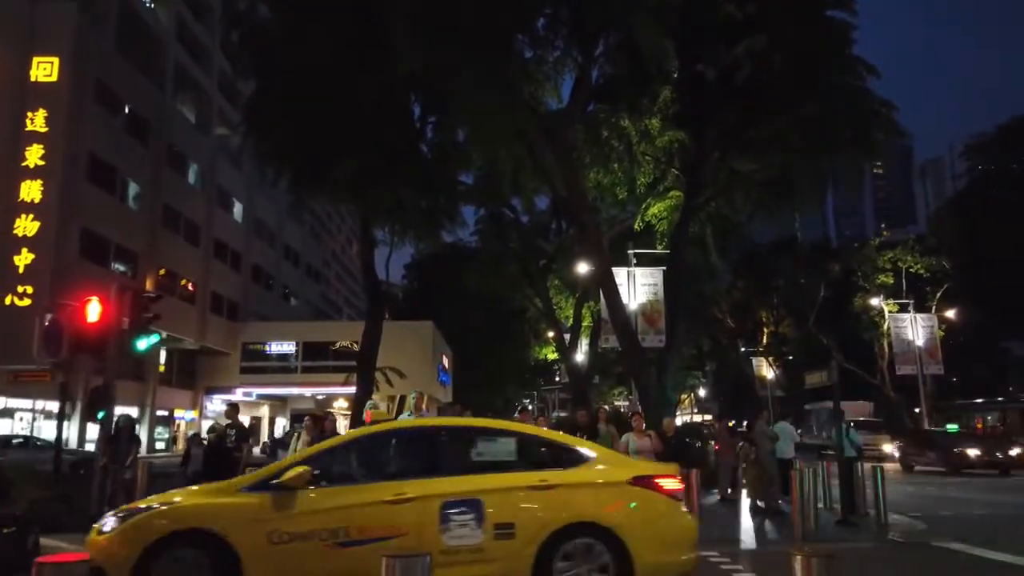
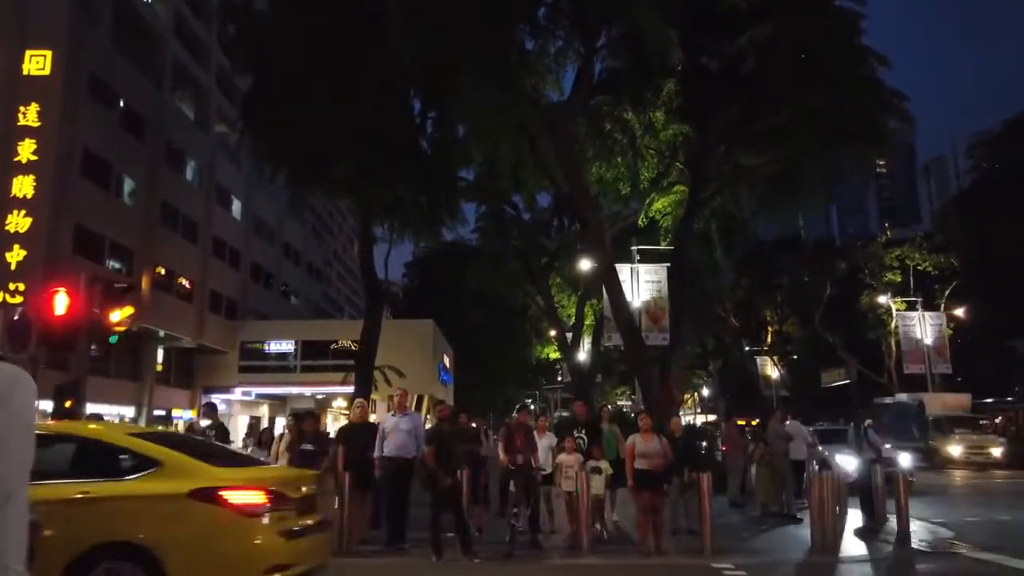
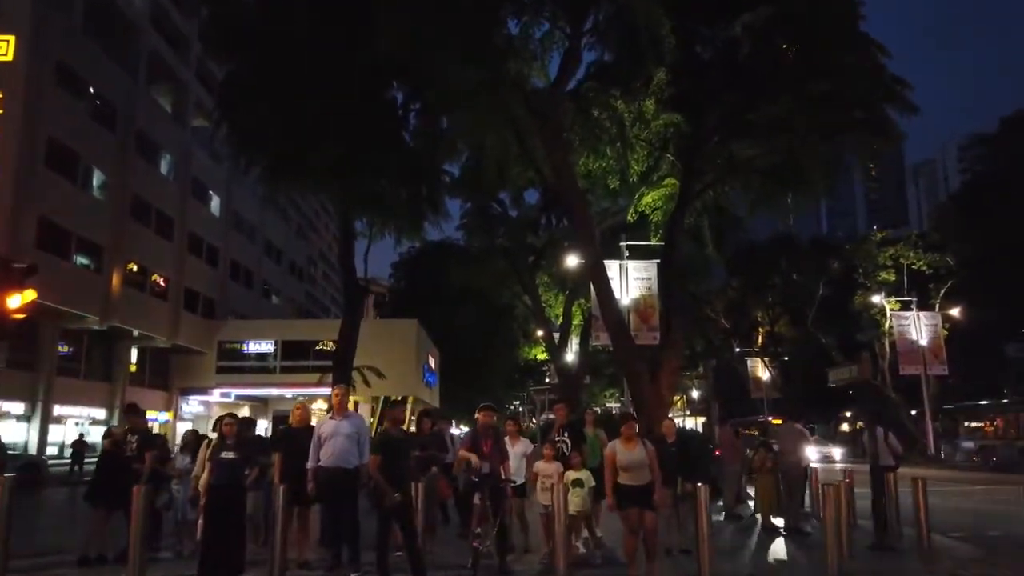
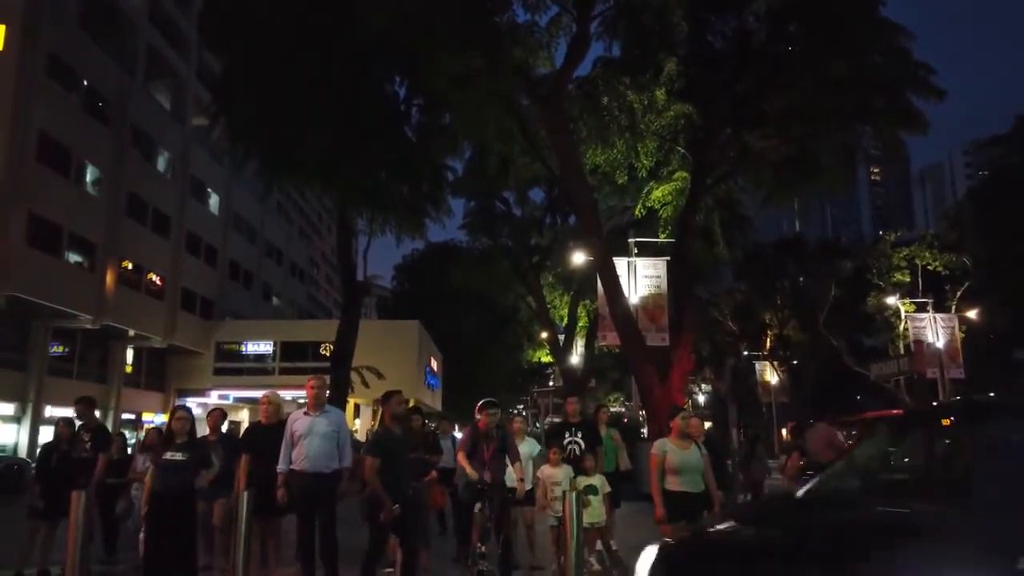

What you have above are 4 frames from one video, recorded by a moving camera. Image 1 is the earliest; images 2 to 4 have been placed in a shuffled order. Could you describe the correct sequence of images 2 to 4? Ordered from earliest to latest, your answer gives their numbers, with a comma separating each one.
2, 3, 4
